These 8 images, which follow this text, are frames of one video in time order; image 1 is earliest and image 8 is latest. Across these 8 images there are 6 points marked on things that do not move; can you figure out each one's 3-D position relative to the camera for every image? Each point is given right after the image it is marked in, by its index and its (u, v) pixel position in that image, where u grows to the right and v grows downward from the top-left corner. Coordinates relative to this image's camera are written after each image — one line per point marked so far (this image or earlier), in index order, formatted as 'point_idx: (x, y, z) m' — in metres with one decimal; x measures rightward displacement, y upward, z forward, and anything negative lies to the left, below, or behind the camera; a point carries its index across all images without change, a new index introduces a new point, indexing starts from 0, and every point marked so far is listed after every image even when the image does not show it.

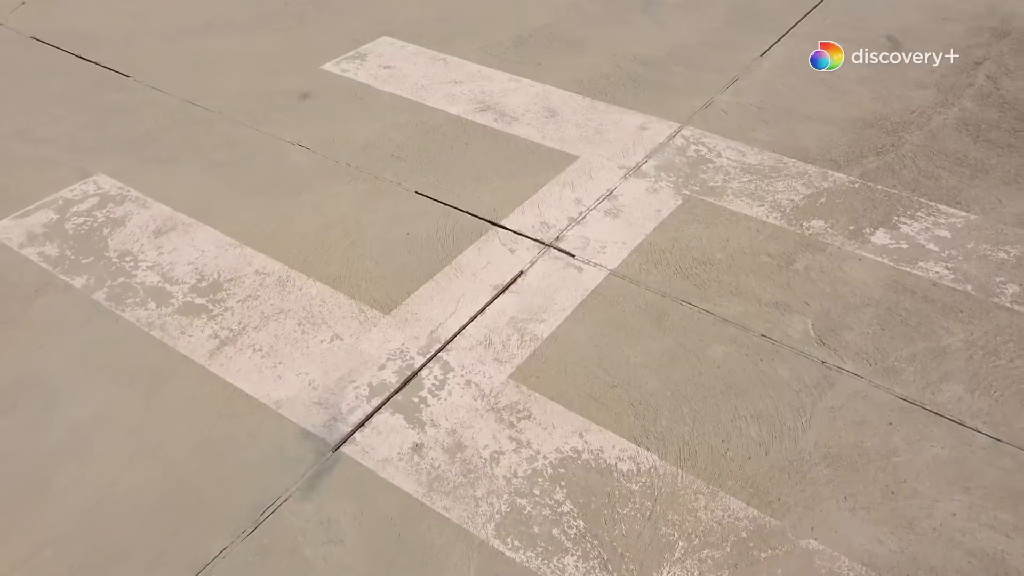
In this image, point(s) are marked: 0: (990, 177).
0: (+1.8, +0.4, +2.9) m
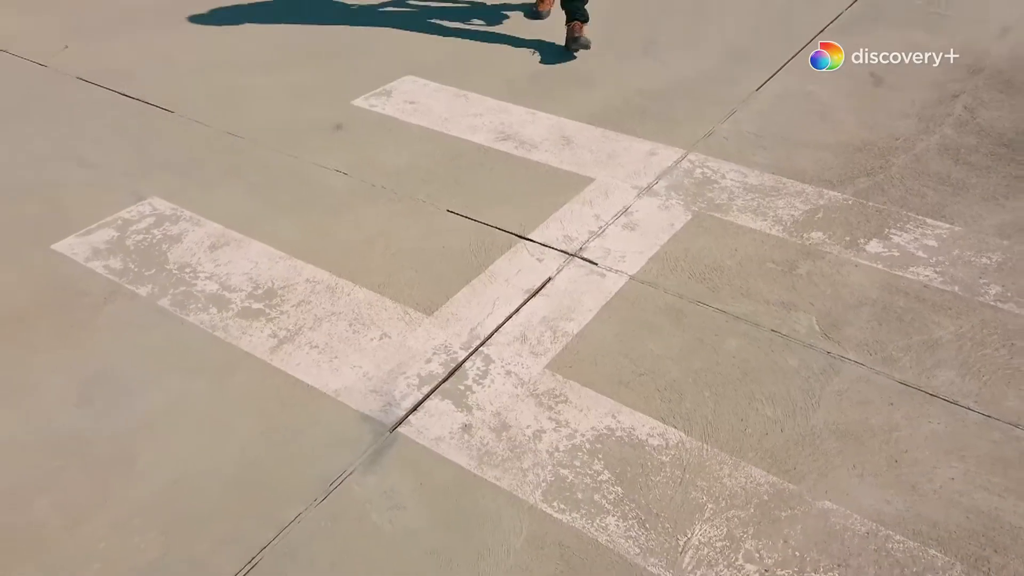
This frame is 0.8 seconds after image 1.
0: (+1.8, +0.4, +3.1) m
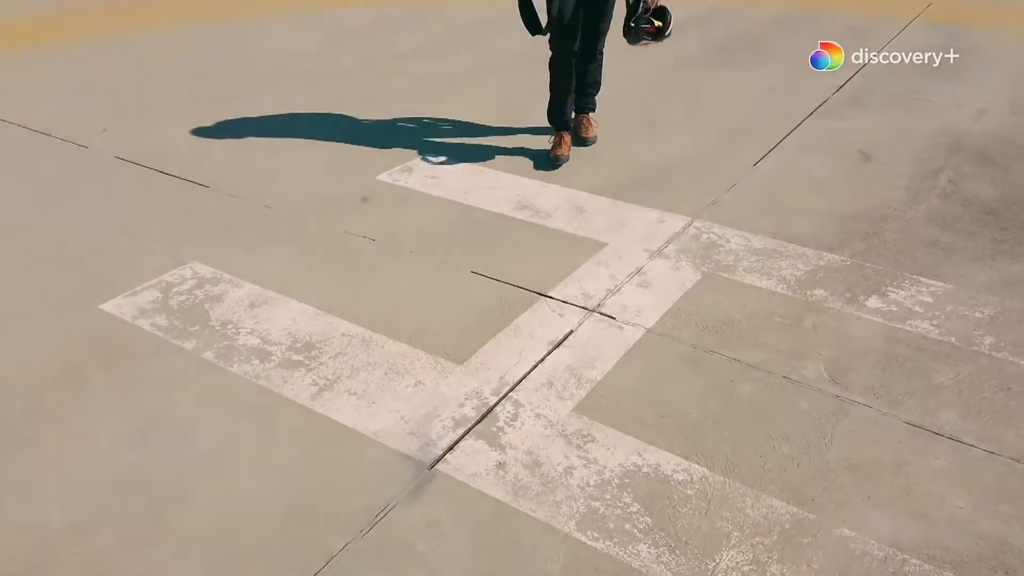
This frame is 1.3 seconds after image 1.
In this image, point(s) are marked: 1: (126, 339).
0: (+1.9, +0.1, +3.3) m
1: (-1.4, -0.2, +2.8) m
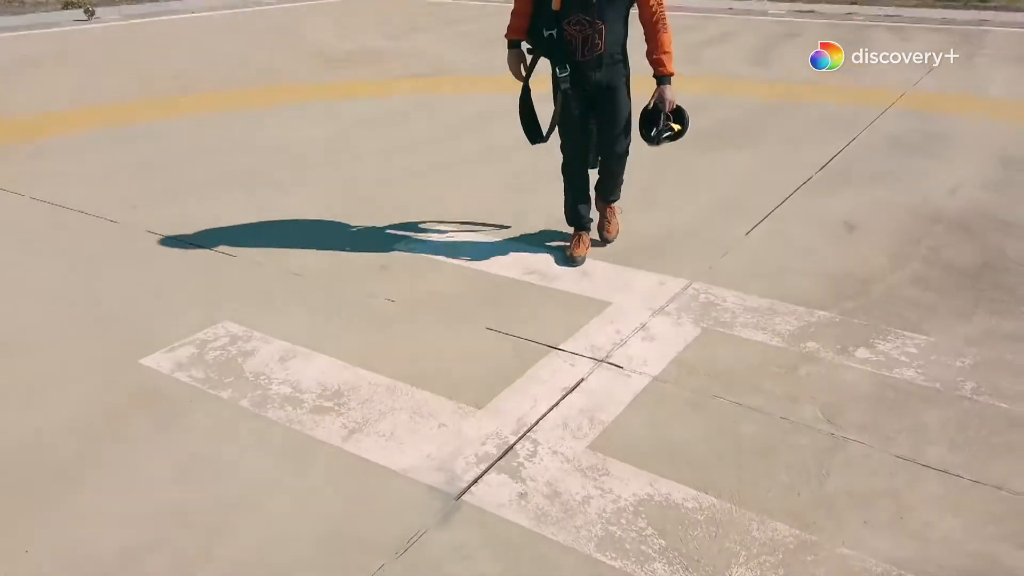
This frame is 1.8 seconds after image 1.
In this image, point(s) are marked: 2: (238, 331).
0: (+2.0, -0.1, +3.6) m
1: (-1.3, -0.4, +3.0) m
2: (-1.2, -0.2, +3.4) m
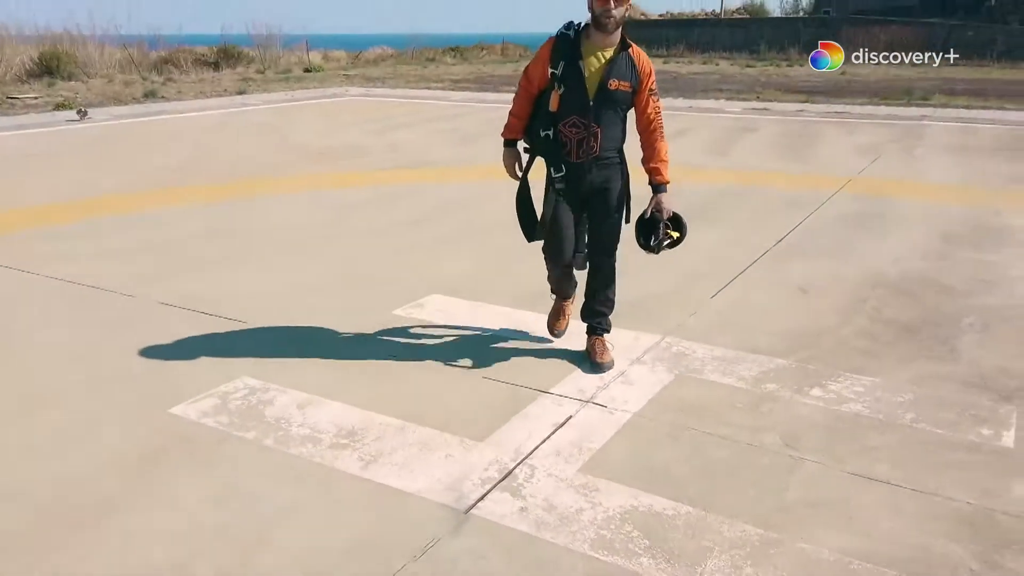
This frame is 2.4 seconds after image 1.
0: (+1.9, -0.4, +4.1) m
1: (-1.3, -0.6, +3.3) m
2: (-1.2, -0.5, +3.8) m
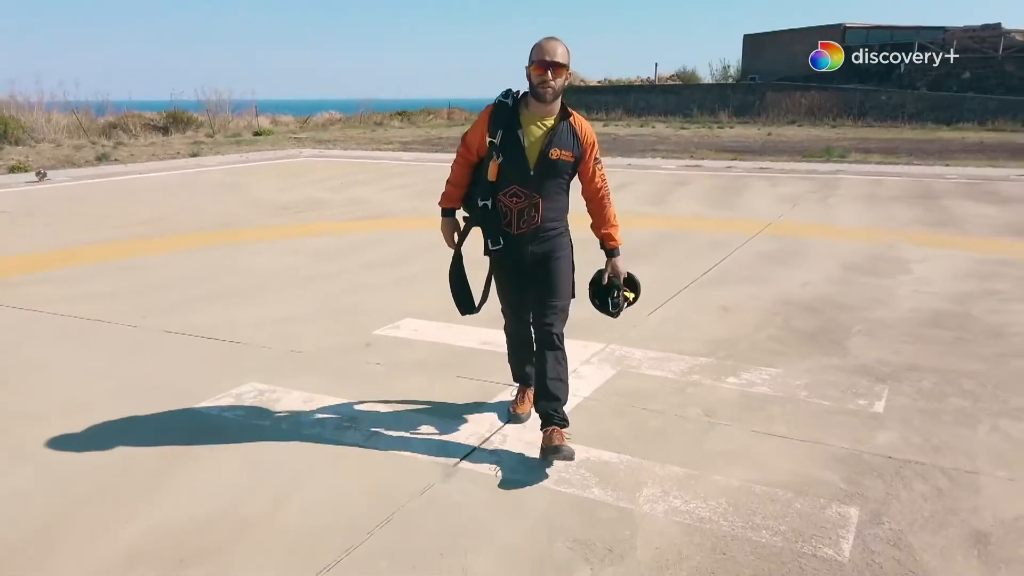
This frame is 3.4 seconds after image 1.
0: (+1.7, -0.4, +4.9) m
1: (-1.5, -0.7, +4.0) m
2: (-1.4, -0.6, +4.4) m
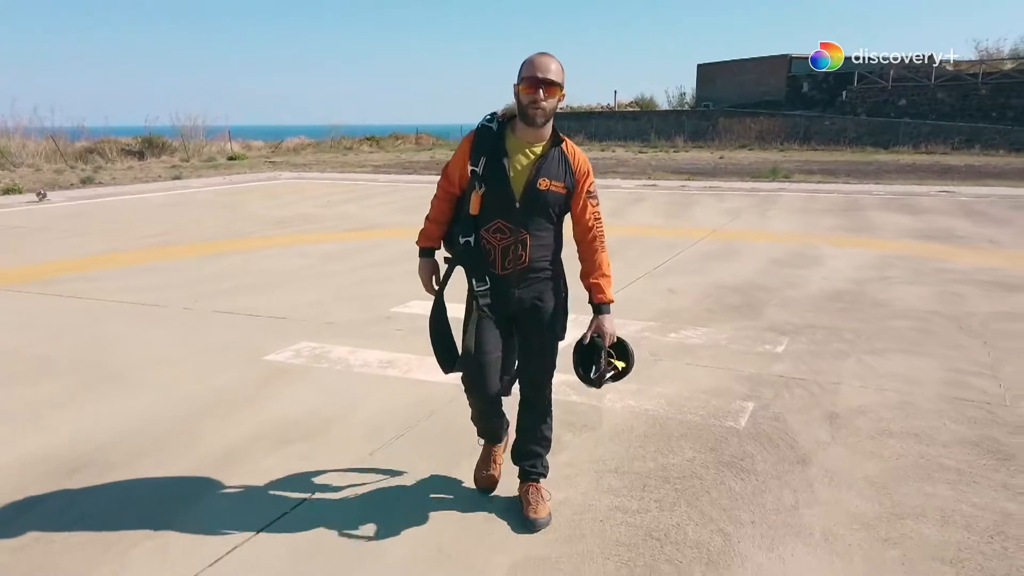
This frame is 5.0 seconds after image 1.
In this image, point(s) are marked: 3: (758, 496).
0: (+1.7, -0.3, +6.3) m
1: (-1.5, -0.5, +5.2) m
2: (-1.4, -0.4, +5.7) m
3: (+1.1, -0.9, +3.4) m
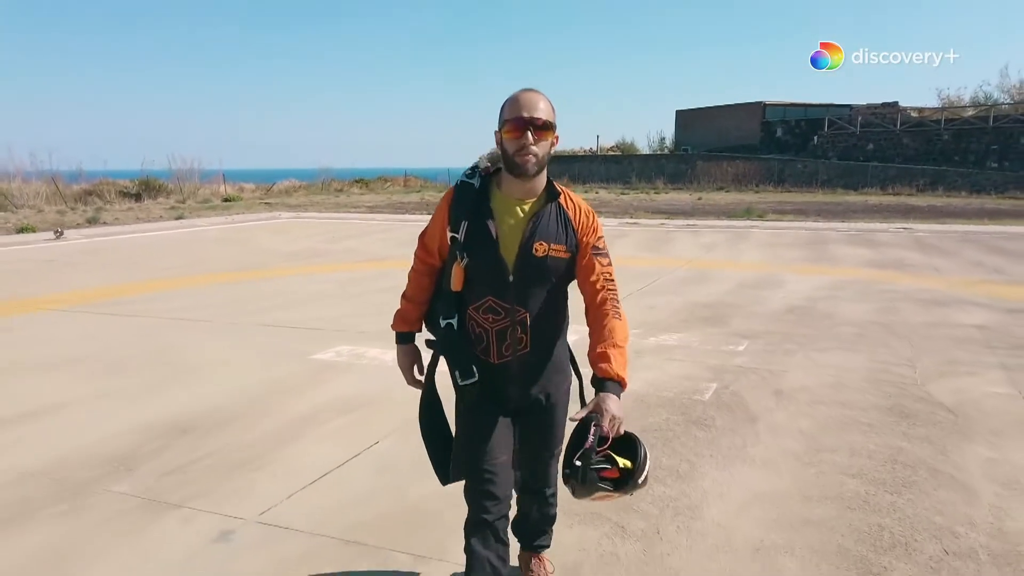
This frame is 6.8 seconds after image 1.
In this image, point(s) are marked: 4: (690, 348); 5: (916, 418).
0: (+1.7, -0.4, +7.5) m
1: (-1.4, -0.6, +6.3) m
2: (-1.4, -0.5, +6.7) m
3: (+1.2, -0.9, +4.4) m
4: (+1.5, -0.5, +6.6) m
5: (+2.5, -0.8, +4.8) m
